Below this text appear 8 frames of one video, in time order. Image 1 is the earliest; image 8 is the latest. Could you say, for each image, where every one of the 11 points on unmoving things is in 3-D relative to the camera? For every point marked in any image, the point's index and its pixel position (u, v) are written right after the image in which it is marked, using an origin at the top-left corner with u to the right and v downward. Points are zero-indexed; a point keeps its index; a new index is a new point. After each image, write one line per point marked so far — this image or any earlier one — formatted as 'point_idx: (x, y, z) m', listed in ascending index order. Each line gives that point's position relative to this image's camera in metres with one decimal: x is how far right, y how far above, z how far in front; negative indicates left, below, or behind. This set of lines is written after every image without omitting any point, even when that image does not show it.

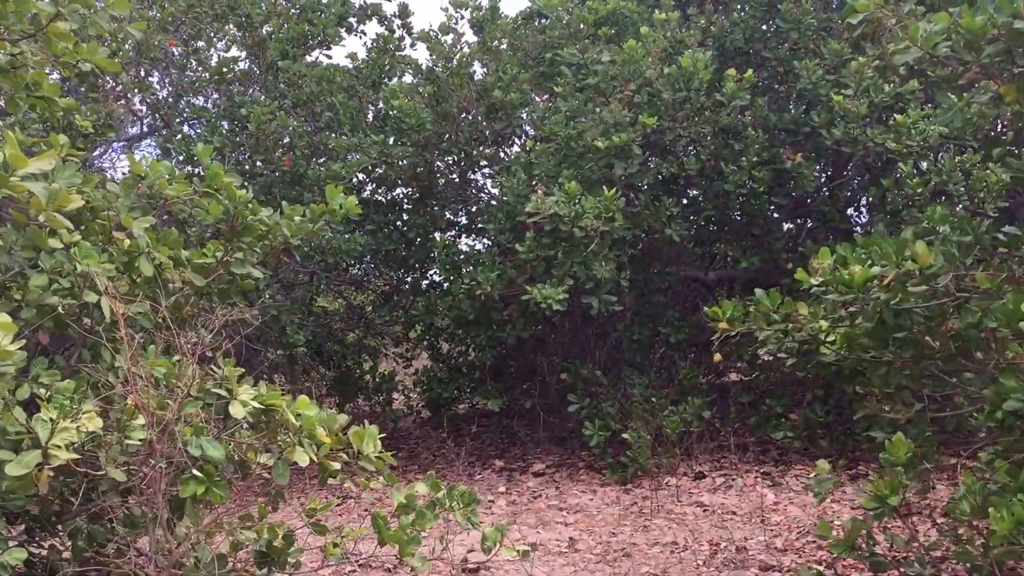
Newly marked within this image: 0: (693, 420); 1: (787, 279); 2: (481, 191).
0: (+1.2, -0.9, +6.2) m
1: (+2.0, +0.1, +6.6) m
2: (-0.3, +0.8, +7.4) m
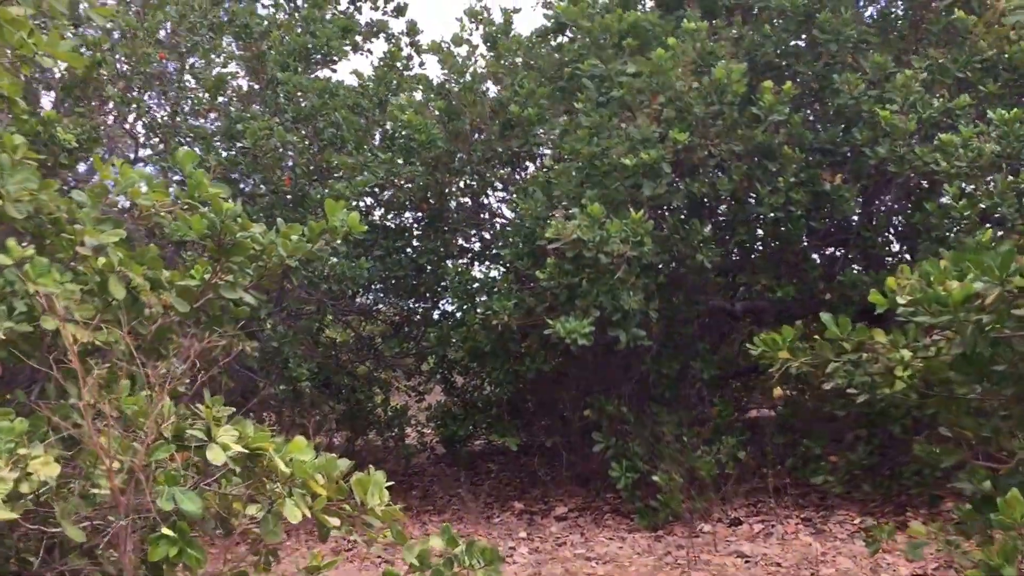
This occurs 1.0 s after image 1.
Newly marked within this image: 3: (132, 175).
0: (+1.3, -1.1, +5.7) m
1: (+2.1, -0.1, +6.1) m
2: (-0.1, +0.5, +7.0) m
3: (-1.4, +0.4, +3.3) m
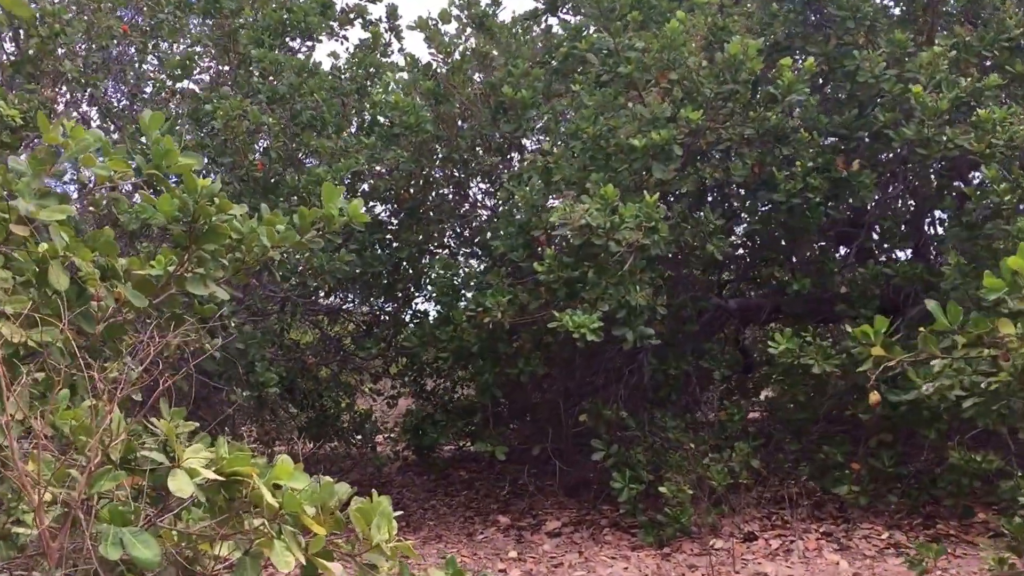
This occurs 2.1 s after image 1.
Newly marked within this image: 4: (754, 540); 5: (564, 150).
0: (+1.3, -1.0, +5.2) m
1: (+2.0, -0.1, +5.7) m
2: (-0.2, +0.6, +6.5) m
3: (-1.3, +0.4, +2.8) m
4: (+1.3, -1.4, +5.1) m
5: (+0.3, +0.8, +5.5) m
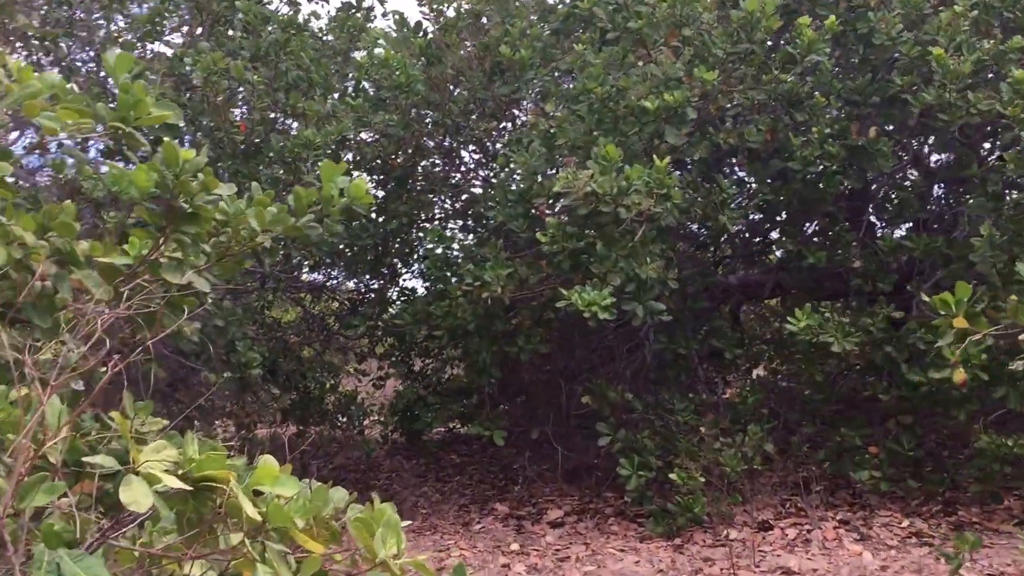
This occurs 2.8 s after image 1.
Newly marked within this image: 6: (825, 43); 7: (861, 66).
0: (+1.3, -0.9, +4.9) m
1: (+2.0, +0.1, +5.4) m
2: (-0.2, +0.7, +6.1) m
3: (-1.2, +0.5, +2.4) m
4: (+1.3, -1.2, +4.8) m
5: (+0.3, +1.0, +5.1) m
6: (+1.7, +1.3, +5.0) m
7: (+2.0, +1.3, +5.3) m
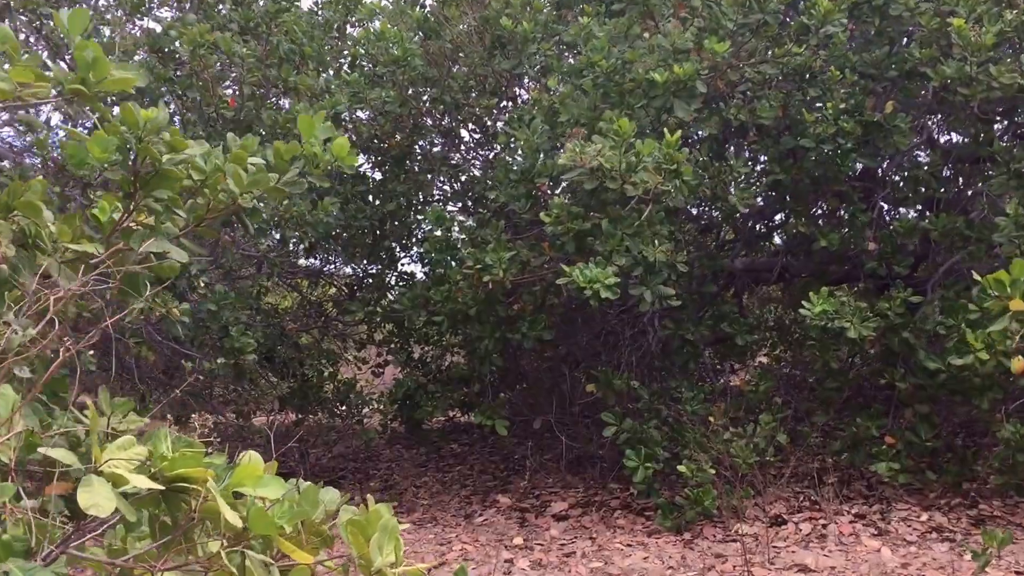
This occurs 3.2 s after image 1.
0: (+1.3, -0.8, +4.7) m
1: (+2.0, +0.1, +5.2) m
2: (-0.2, +0.8, +5.9) m
3: (-1.2, +0.6, +2.2) m
4: (+1.3, -1.2, +4.6) m
5: (+0.3, +1.1, +4.9) m
6: (+1.7, +1.4, +4.7) m
7: (+2.0, +1.4, +5.1) m
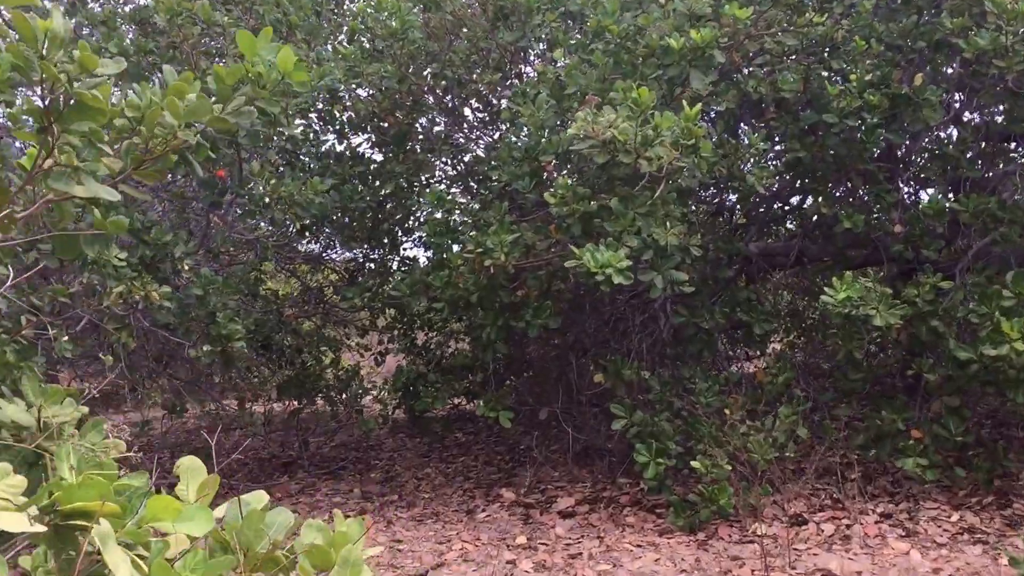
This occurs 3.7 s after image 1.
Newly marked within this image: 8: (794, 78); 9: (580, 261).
0: (+1.3, -0.7, +4.5) m
1: (+2.1, +0.2, +4.9) m
2: (-0.2, +0.9, +5.6) m
3: (-1.2, +0.6, +1.9) m
4: (+1.3, -1.1, +4.3) m
5: (+0.3, +1.1, +4.6) m
6: (+1.7, +1.5, +4.4) m
7: (+2.0, +1.5, +4.8) m
8: (+1.4, +1.0, +4.6) m
9: (+0.3, +0.1, +3.8) m
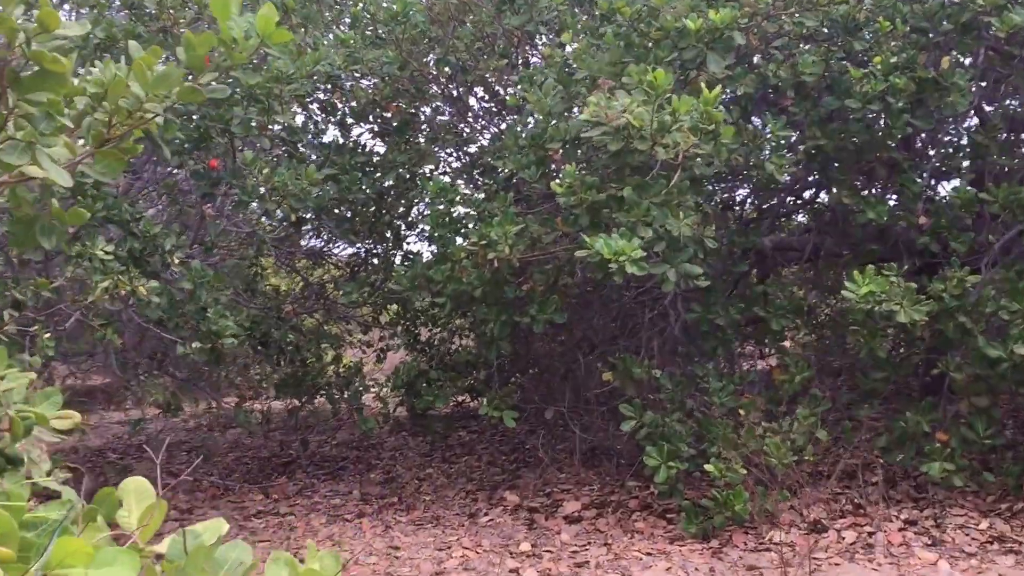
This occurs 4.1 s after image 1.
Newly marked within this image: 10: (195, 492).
0: (+1.3, -0.7, +4.3) m
1: (+2.1, +0.2, +4.7) m
2: (-0.2, +1.0, +5.4) m
3: (-1.2, +0.6, +1.7) m
4: (+1.4, -1.1, +4.1) m
5: (+0.4, +1.2, +4.4) m
6: (+1.7, +1.5, +4.2) m
7: (+2.1, +1.5, +4.6) m
8: (+1.4, +1.1, +4.3) m
9: (+0.3, +0.1, +3.6) m
10: (-1.9, -1.2, +5.4) m
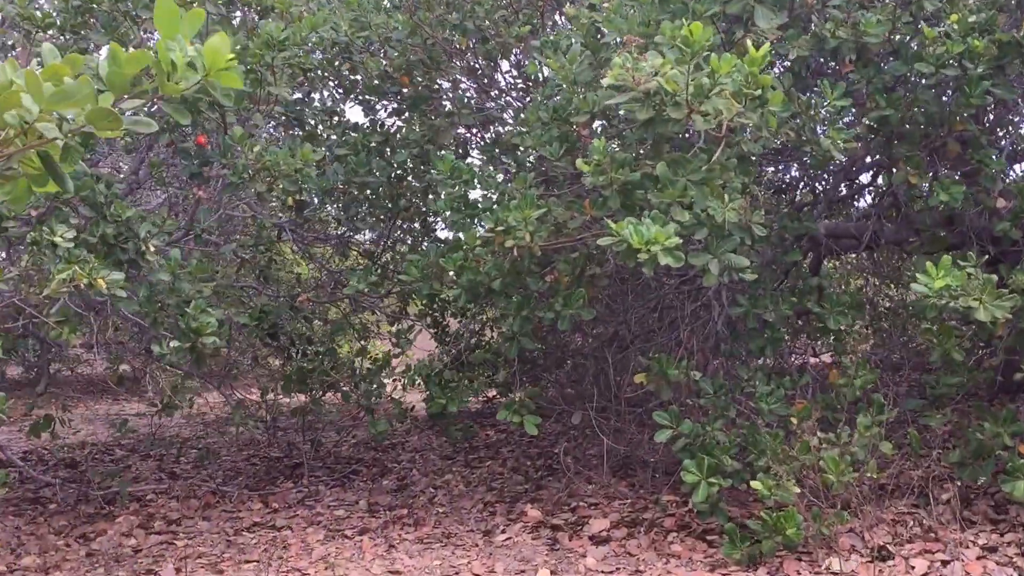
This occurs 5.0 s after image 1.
0: (+1.4, -0.7, +3.7) m
1: (+2.2, +0.3, +4.1) m
2: (0.0, +1.0, +4.9) m
3: (-1.3, +0.6, +1.3) m
4: (+1.4, -1.0, +3.6) m
5: (+0.5, +1.2, +3.9) m
6: (+1.8, +1.5, +3.6) m
7: (+2.2, +1.5, +4.0) m
8: (+1.5, +1.1, +3.8) m
9: (+0.3, +0.1, +3.1) m
10: (-1.7, -1.1, +5.0) m
